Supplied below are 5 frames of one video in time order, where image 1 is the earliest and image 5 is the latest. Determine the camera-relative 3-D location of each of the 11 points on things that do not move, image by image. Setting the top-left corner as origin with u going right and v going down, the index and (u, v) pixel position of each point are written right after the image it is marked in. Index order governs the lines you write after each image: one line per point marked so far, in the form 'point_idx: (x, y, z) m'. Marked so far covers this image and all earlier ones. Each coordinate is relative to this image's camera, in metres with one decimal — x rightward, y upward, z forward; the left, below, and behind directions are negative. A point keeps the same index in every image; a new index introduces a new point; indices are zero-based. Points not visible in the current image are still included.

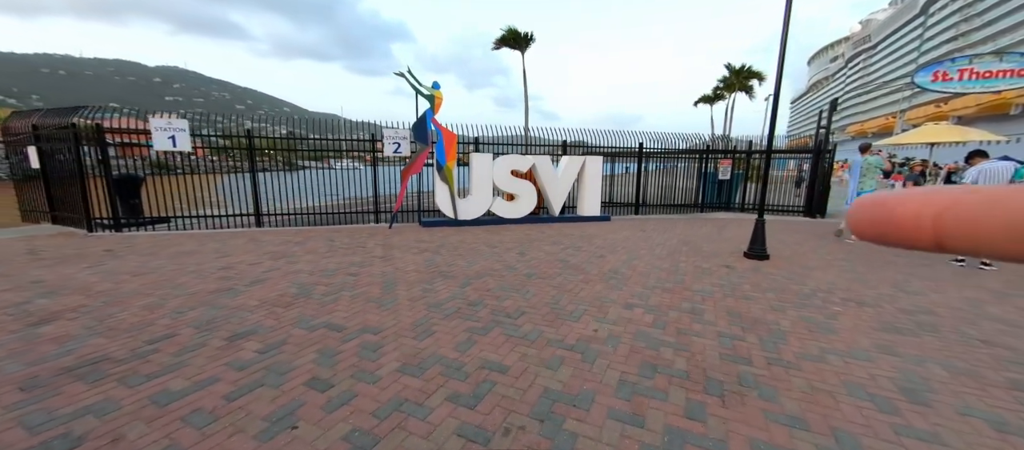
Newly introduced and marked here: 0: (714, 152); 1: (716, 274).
0: (+6.5, +2.3, +12.7) m
1: (+2.9, -0.7, +5.7) m
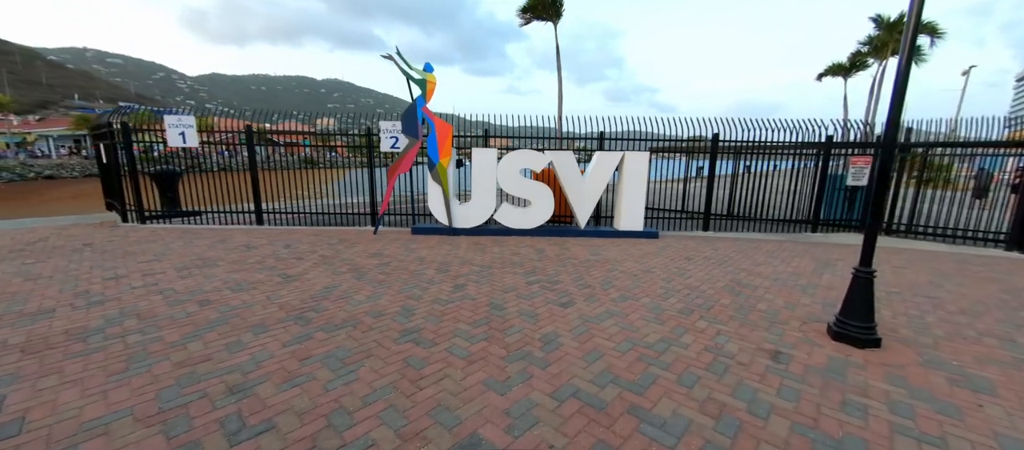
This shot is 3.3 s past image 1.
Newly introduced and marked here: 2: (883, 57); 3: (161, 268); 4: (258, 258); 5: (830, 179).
0: (+7.2, +1.7, +8.7) m
1: (+1.6, -1.1, +3.0) m
2: (+14.7, +6.5, +15.5) m
3: (-4.9, -0.6, +5.5) m
4: (-4.0, -0.5, +6.1) m
5: (+7.5, +1.1, +9.3) m
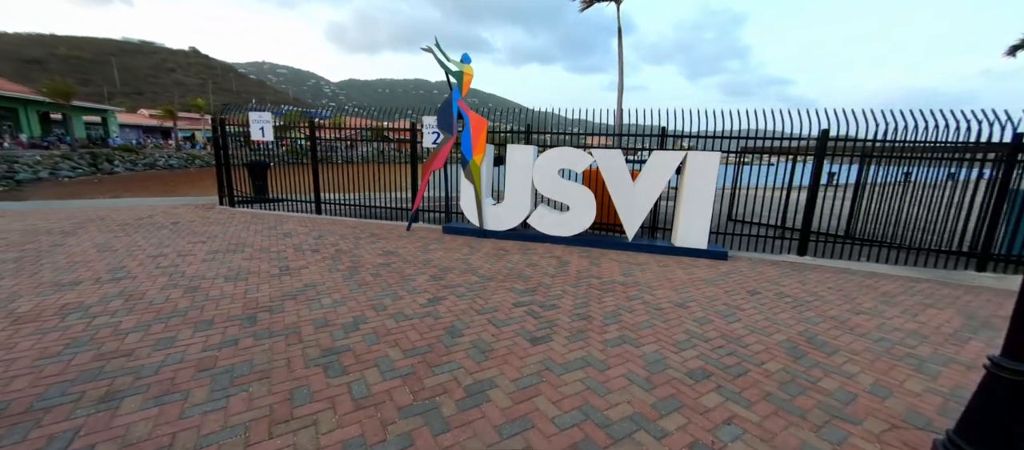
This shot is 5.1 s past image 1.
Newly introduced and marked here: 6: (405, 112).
0: (+7.9, +1.2, +6.0) m
1: (+0.9, -1.3, +1.9) m
2: (+17.1, +5.4, +10.8) m
3: (-4.8, -0.4, +6.0) m
4: (-3.7, -0.4, +6.3) m
5: (+8.3, +0.5, +6.5) m
6: (-2.4, +2.5, +8.7) m
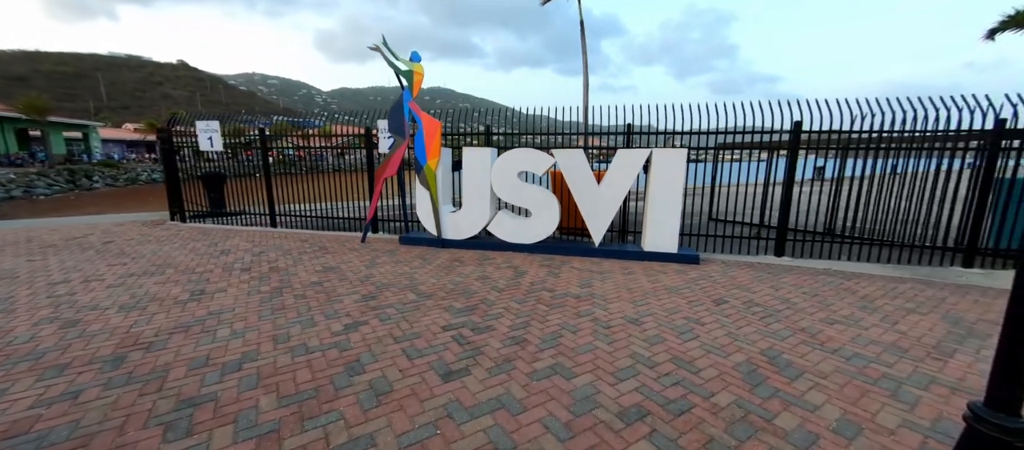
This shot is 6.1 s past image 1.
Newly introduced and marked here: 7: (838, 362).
0: (+7.1, +1.3, +5.6) m
1: (+0.3, -1.4, +1.3) m
2: (+16.2, +5.8, +10.6) m
3: (-5.5, -0.7, +5.4) m
4: (-4.4, -0.6, +5.7) m
5: (+7.6, +0.6, +6.1) m
6: (-3.2, +2.3, +8.2) m
7: (+2.6, -1.1, +3.2) m
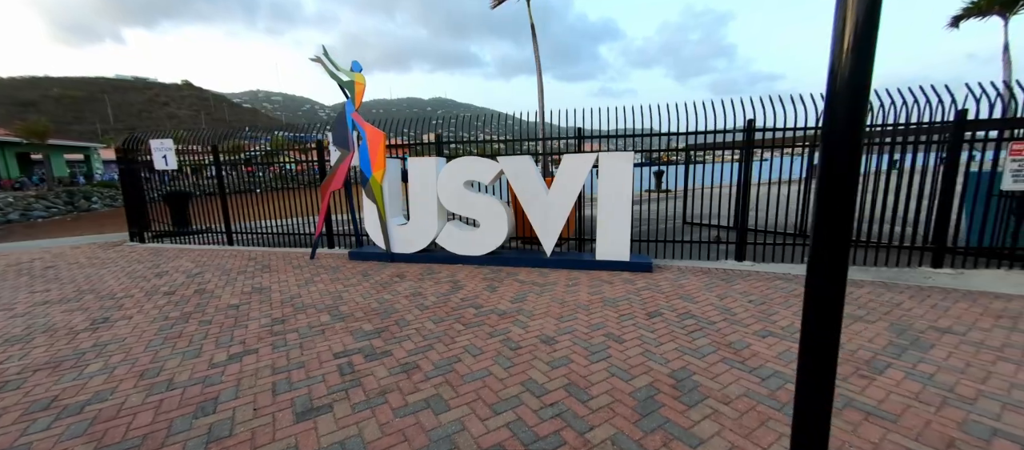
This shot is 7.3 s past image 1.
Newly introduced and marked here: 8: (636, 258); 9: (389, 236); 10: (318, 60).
0: (+6.2, +1.3, +5.3) m
1: (-0.6, -1.5, +1.0) m
2: (+15.1, +6.0, +10.2) m
3: (-6.3, -1.0, +5.2) m
4: (-5.3, -0.9, +5.5) m
5: (+6.7, +0.7, +5.8) m
6: (-4.1, +1.9, +8.0) m
7: (+1.7, -1.1, +2.9) m
8: (+1.9, -0.5, +6.1) m
9: (-2.2, -0.2, +6.9) m
10: (-3.4, +2.9, +6.8) m
